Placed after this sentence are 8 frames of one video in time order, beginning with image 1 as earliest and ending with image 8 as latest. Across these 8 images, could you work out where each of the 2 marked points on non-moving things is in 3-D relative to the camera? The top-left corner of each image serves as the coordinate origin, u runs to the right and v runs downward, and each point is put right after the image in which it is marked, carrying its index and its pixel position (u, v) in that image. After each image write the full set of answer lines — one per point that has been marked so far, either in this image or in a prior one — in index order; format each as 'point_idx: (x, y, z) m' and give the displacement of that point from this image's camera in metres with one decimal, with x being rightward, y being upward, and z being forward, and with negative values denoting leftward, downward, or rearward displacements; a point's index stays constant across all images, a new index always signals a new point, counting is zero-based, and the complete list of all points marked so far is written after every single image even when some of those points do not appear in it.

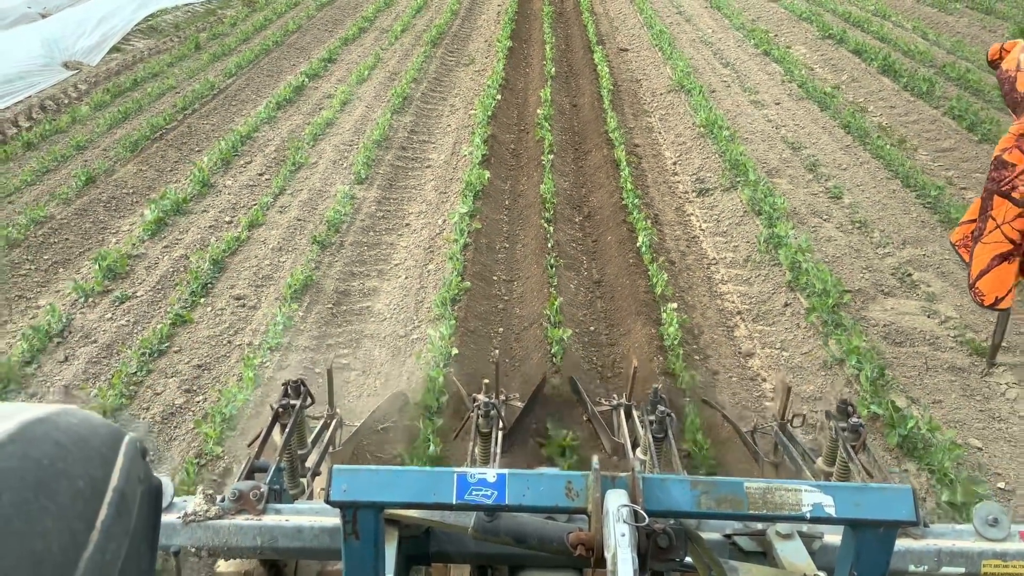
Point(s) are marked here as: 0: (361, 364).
0: (-1.0, -0.5, +5.3) m
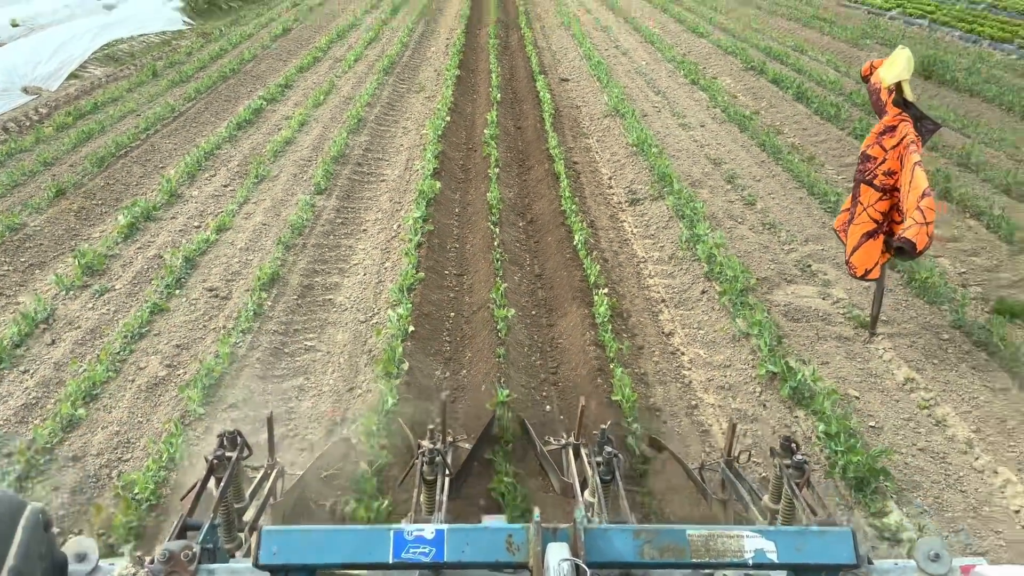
0: (-1.4, -0.4, +5.8) m
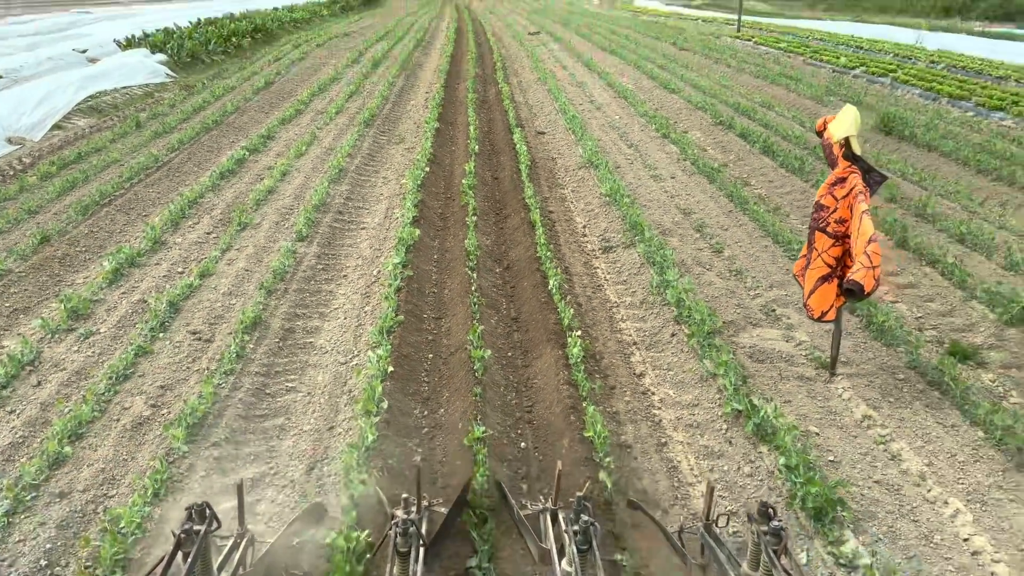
0: (-1.6, -0.8, +6.0) m
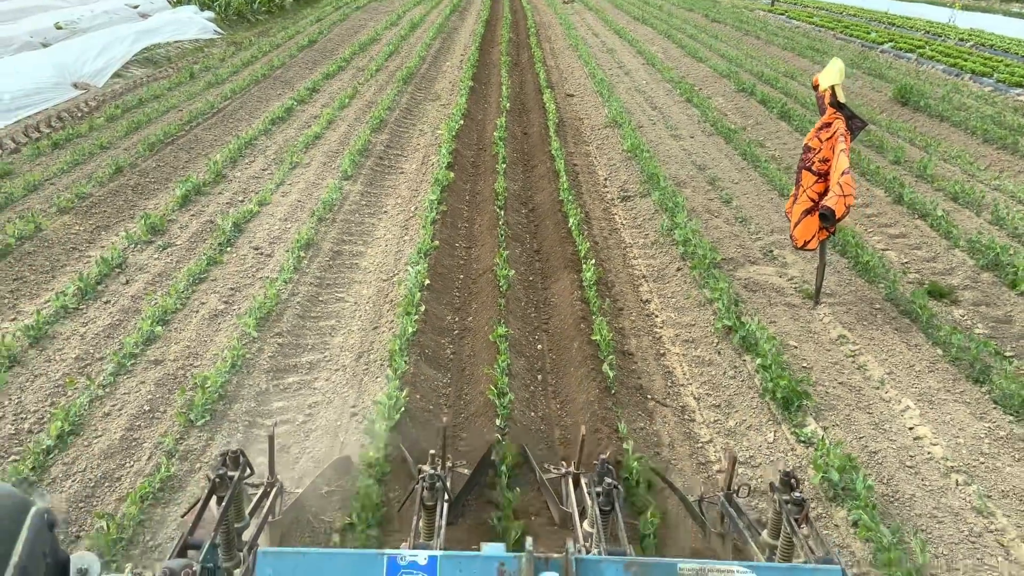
0: (-1.4, -0.1, +6.9) m
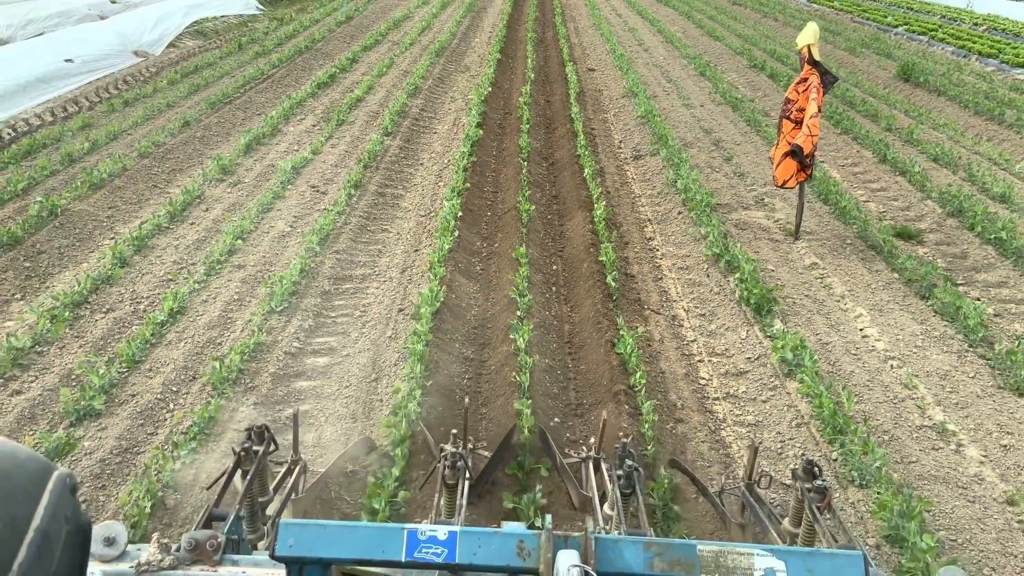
0: (-1.2, +0.6, +8.1) m
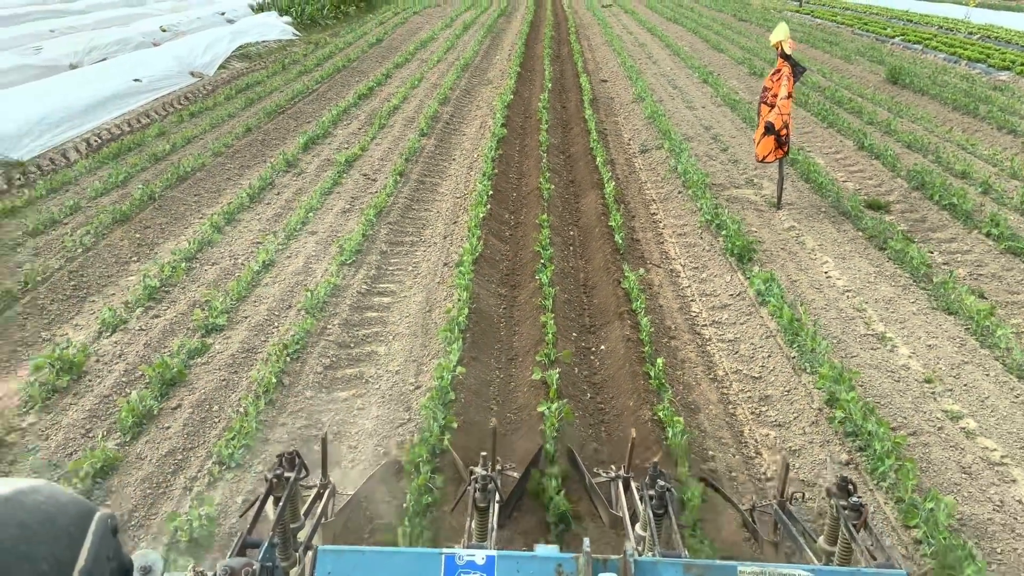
0: (-0.9, +1.0, +9.5) m
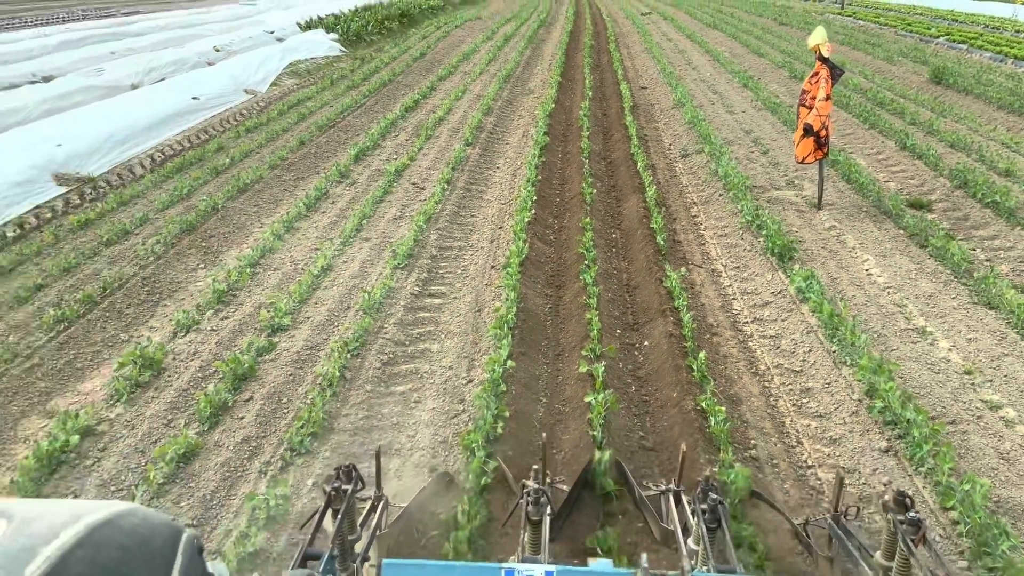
0: (-0.4, +0.9, +9.8) m
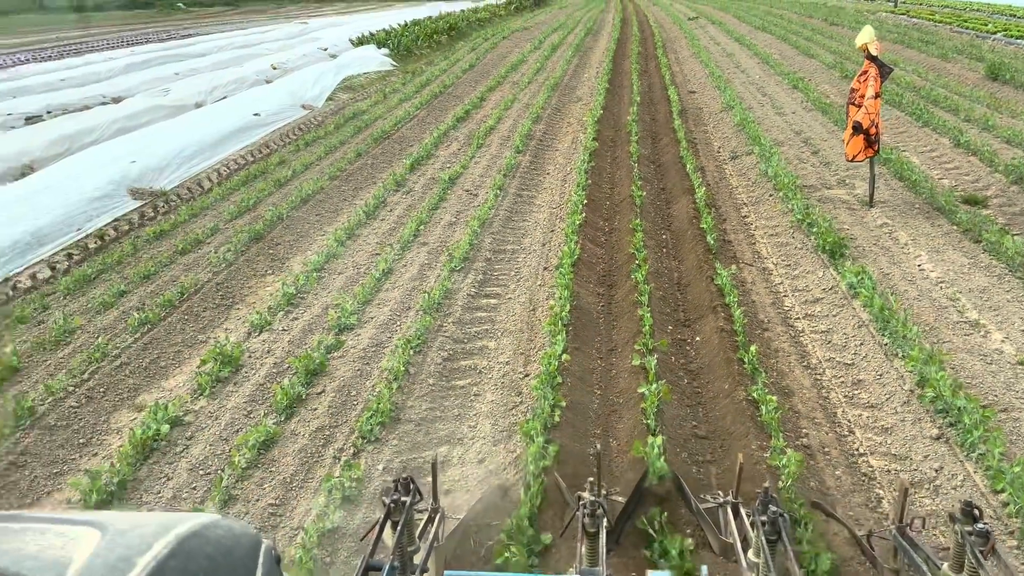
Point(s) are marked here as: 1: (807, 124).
0: (+0.3, +0.9, +10.1) m
1: (+5.1, +2.8, +13.7) m
